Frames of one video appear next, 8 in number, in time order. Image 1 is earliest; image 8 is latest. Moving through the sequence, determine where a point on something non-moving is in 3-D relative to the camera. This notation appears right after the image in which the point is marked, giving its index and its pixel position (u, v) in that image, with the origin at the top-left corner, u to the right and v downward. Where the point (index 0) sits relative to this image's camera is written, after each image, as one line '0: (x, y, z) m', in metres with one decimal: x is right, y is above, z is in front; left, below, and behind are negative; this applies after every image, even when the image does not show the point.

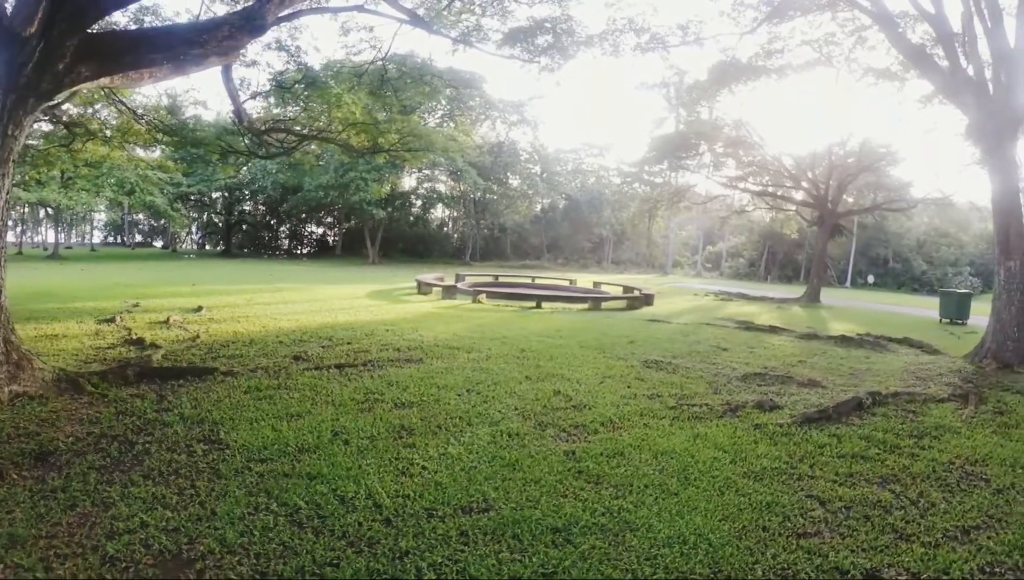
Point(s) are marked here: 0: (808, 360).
0: (+3.5, -0.9, +7.5) m
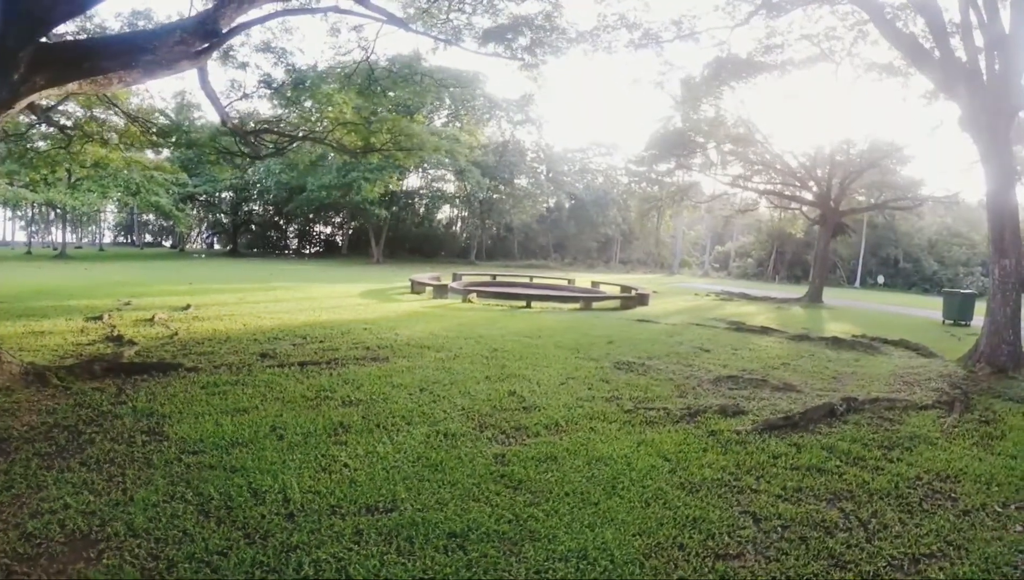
0: (+3.2, -0.9, +7.3) m
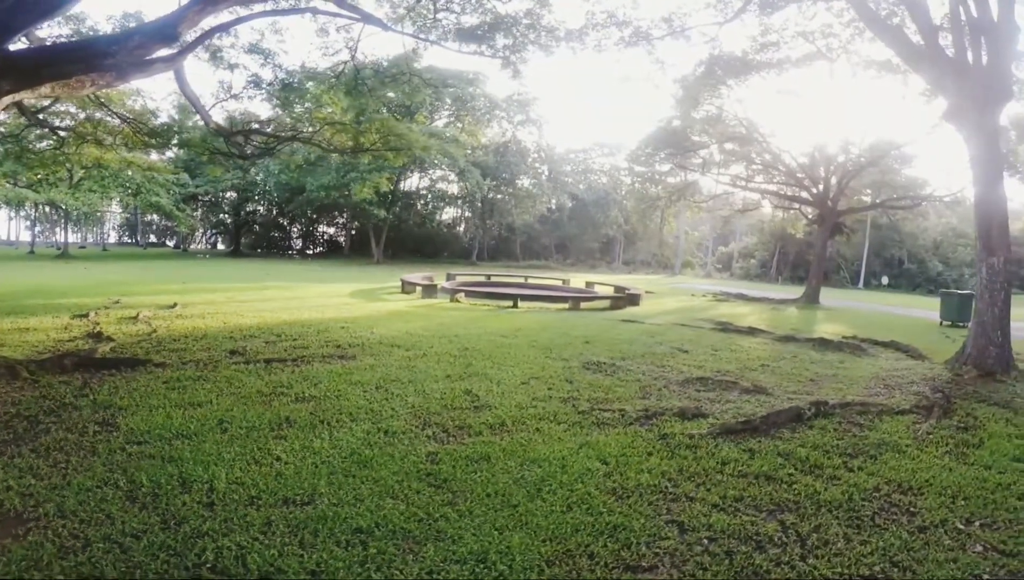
0: (+2.9, -0.9, +7.1) m
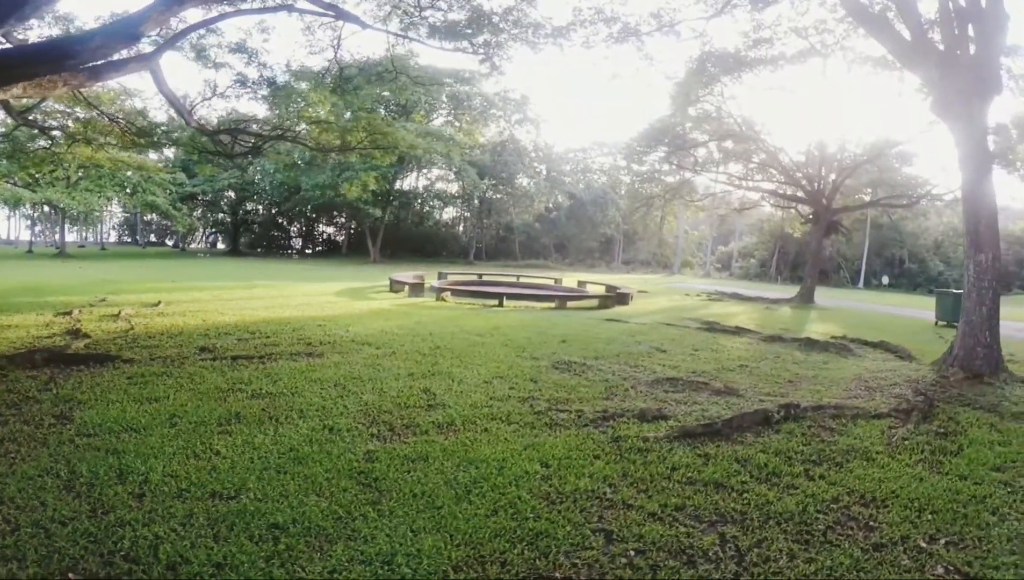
0: (+2.6, -0.8, +7.0) m
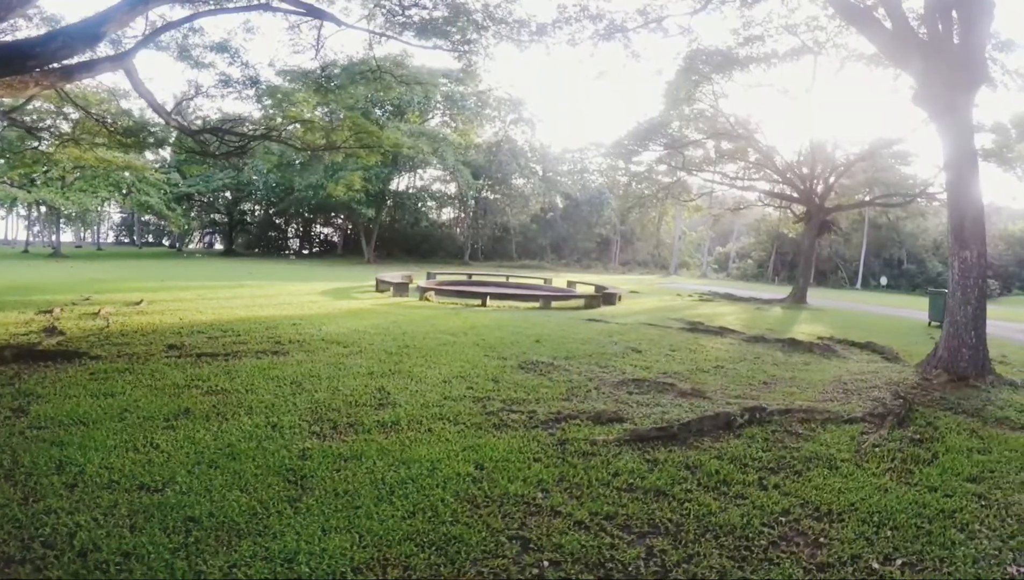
0: (+2.3, -0.8, +6.9) m
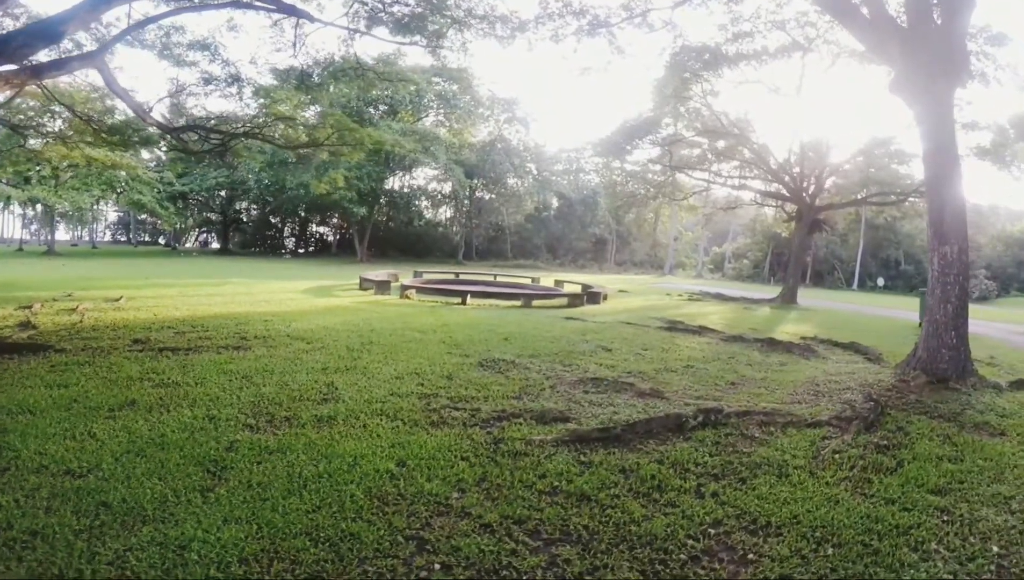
0: (+1.9, -0.8, +6.7) m
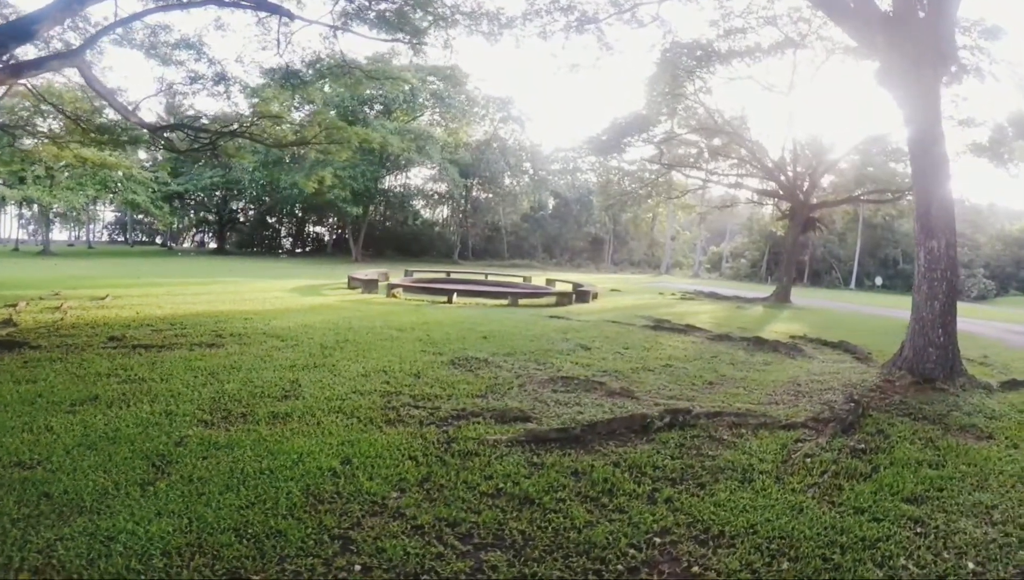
0: (+1.7, -0.8, +6.6) m
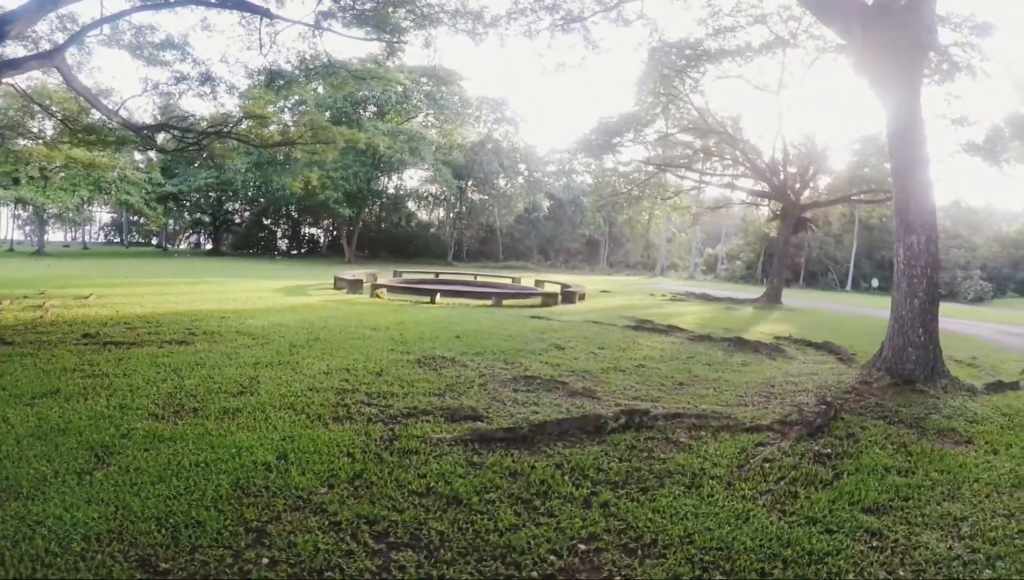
0: (+1.4, -0.8, +6.5) m
